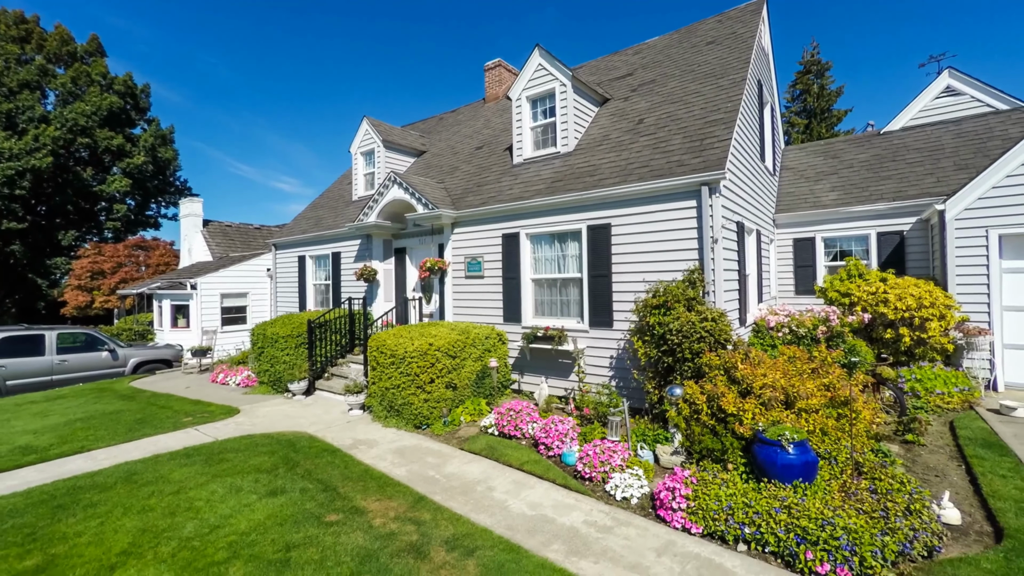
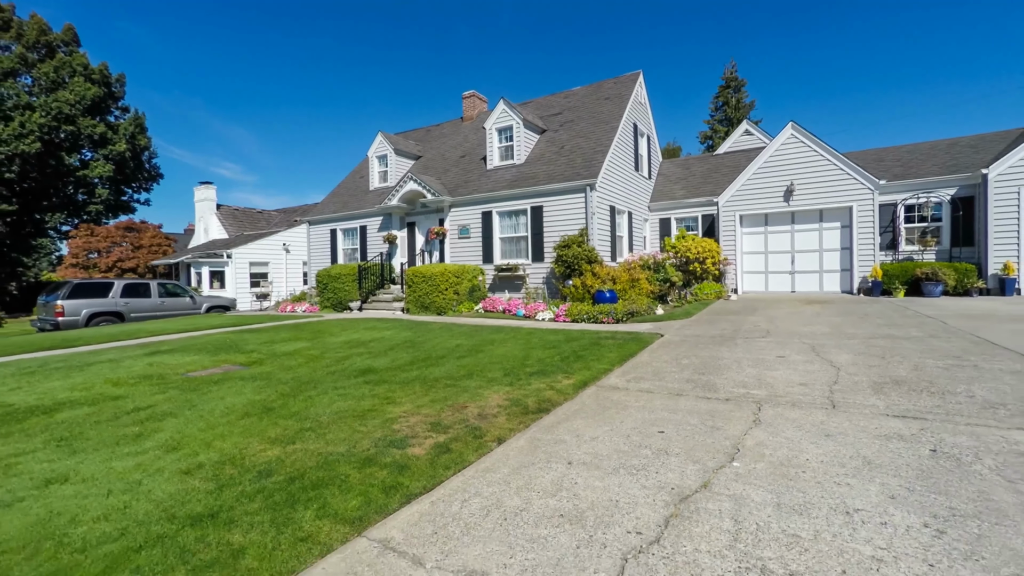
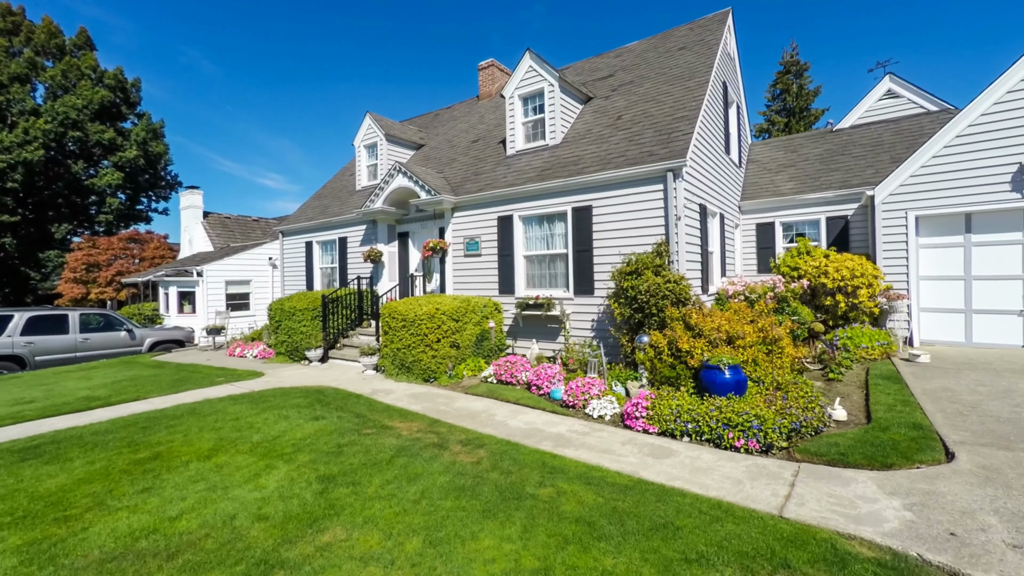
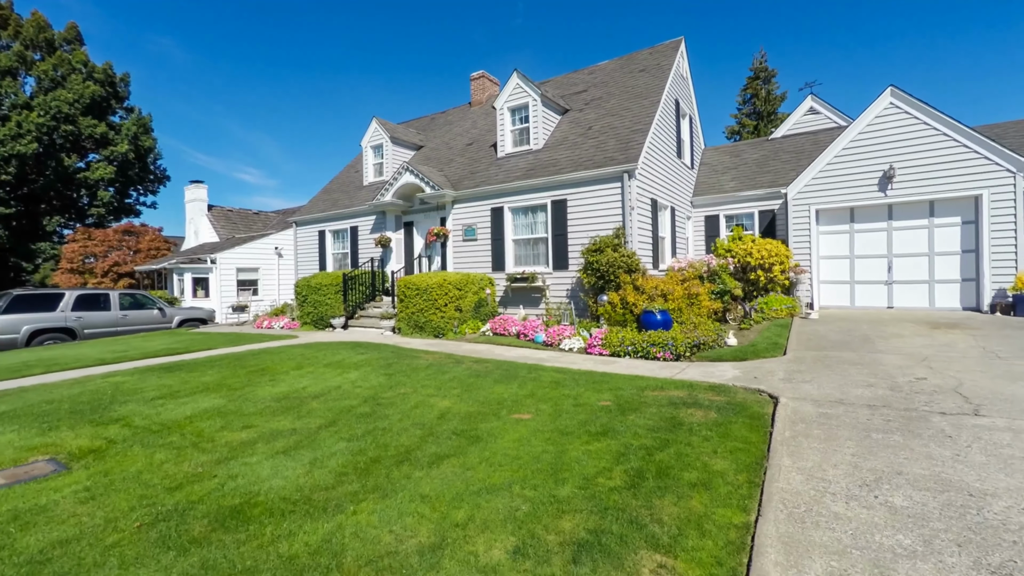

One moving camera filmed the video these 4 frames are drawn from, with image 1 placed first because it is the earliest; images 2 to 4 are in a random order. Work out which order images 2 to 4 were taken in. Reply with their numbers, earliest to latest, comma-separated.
3, 4, 2
